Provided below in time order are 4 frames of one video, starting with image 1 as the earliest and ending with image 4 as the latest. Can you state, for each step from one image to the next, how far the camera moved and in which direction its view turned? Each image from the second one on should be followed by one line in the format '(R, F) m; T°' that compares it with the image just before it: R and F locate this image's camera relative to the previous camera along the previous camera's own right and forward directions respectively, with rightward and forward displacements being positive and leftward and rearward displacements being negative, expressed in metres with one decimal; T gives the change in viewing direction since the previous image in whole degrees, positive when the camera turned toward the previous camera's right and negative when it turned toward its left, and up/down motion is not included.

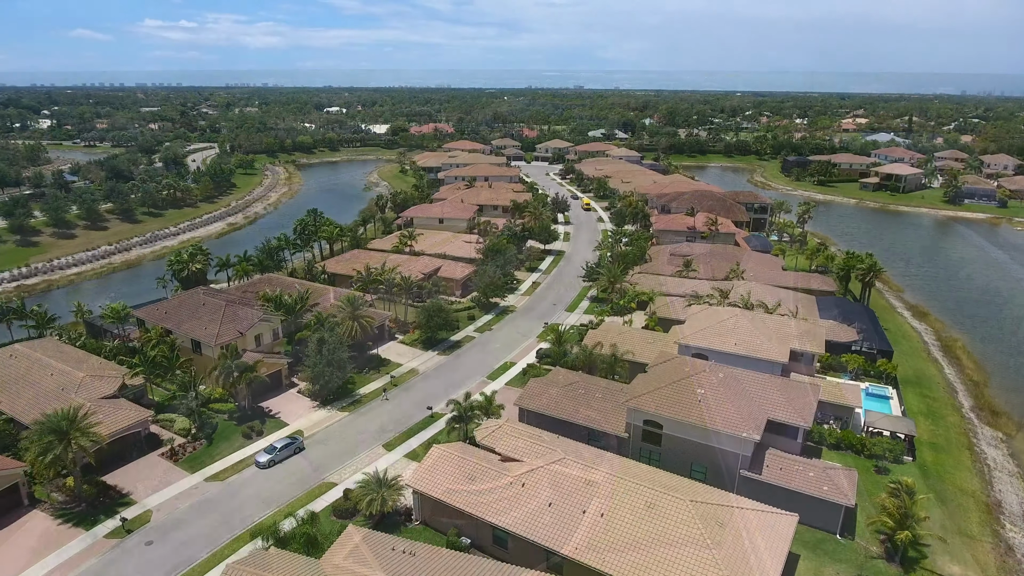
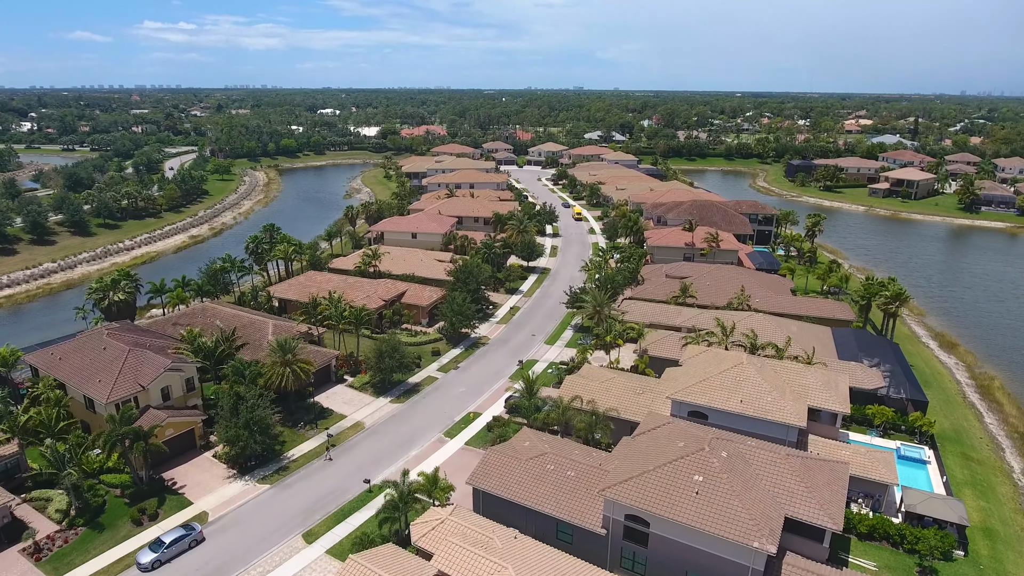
(+2.3, +7.2) m; 0°
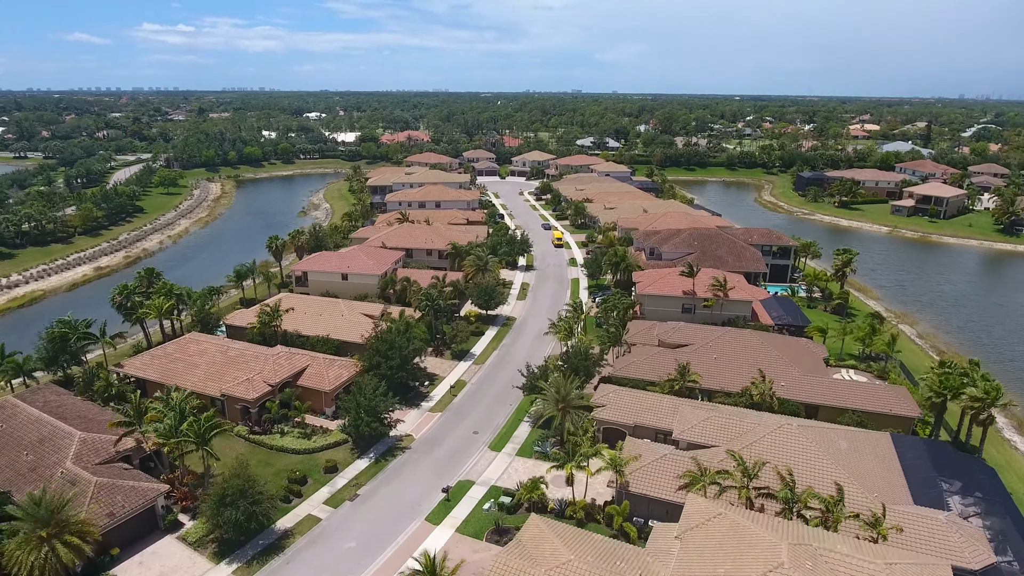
(+3.9, +14.2) m; 0°
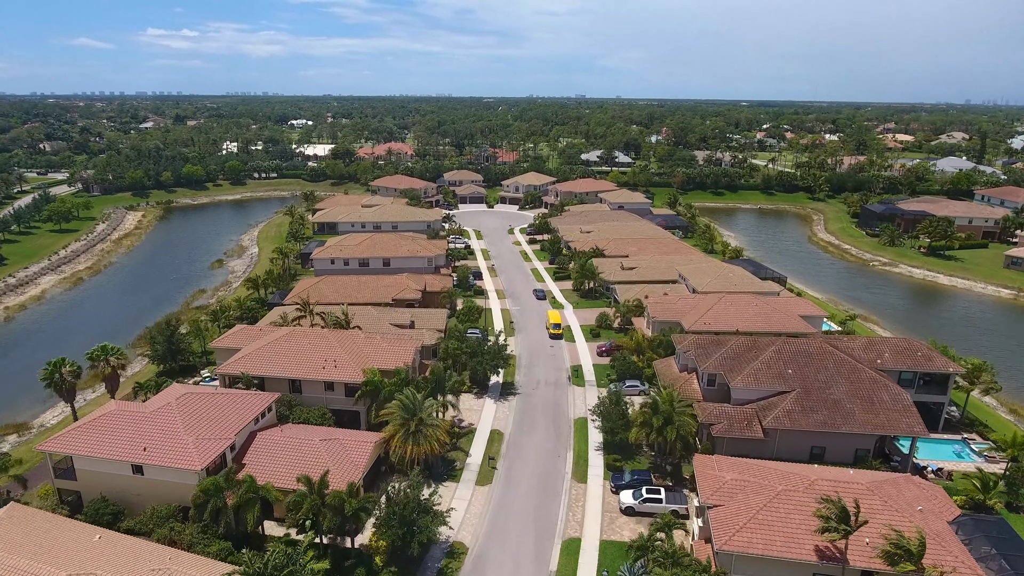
(+2.6, +27.2) m; 0°
